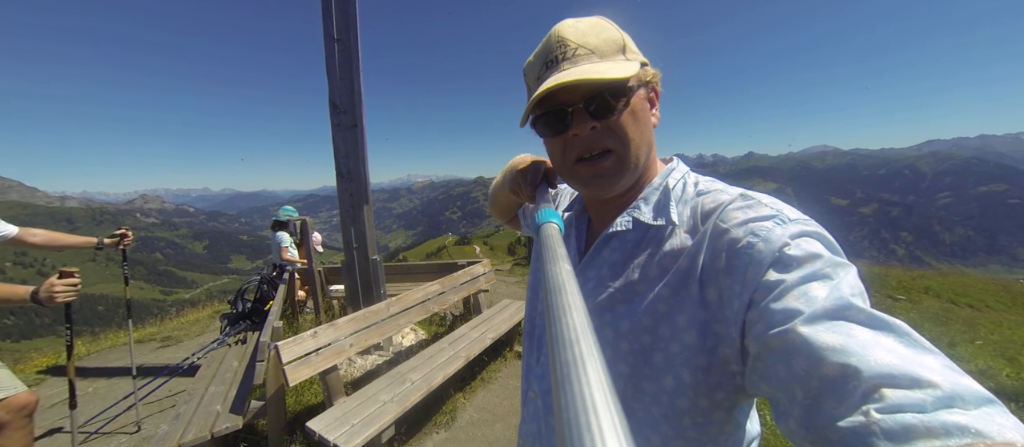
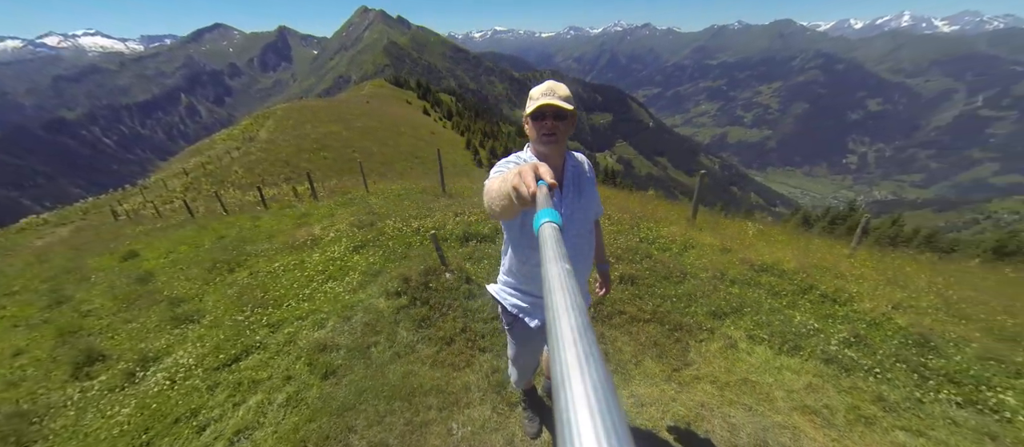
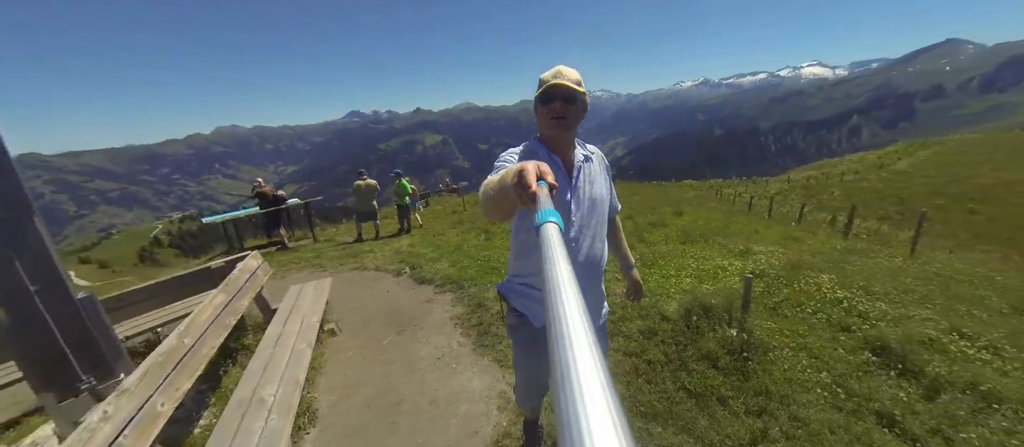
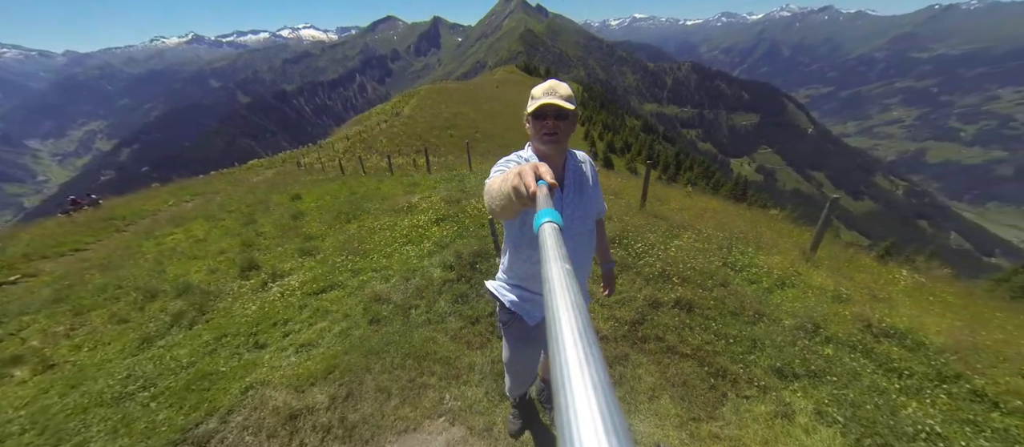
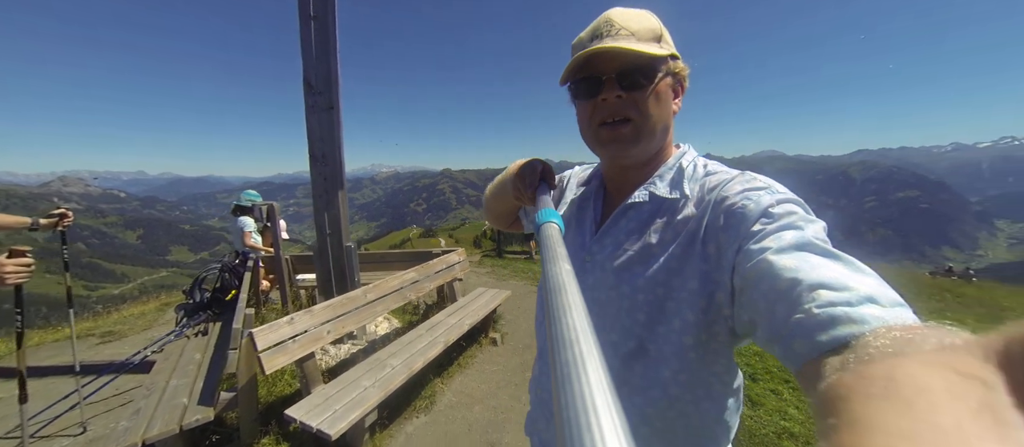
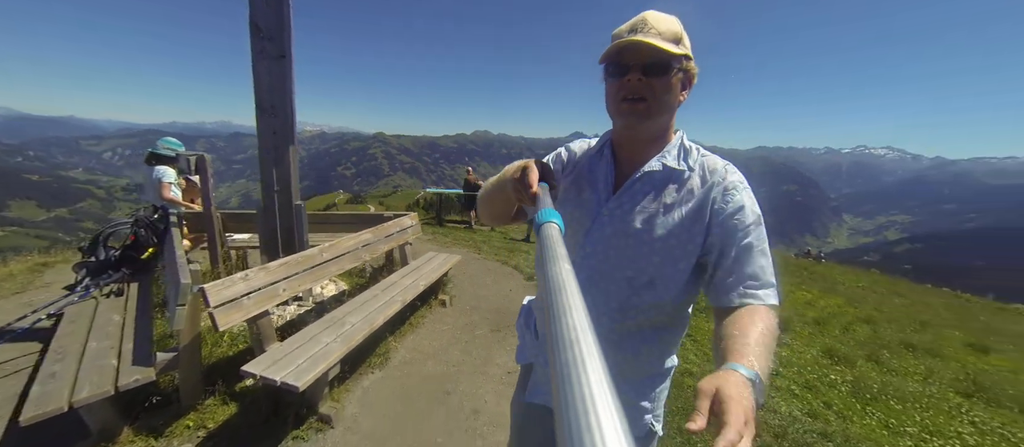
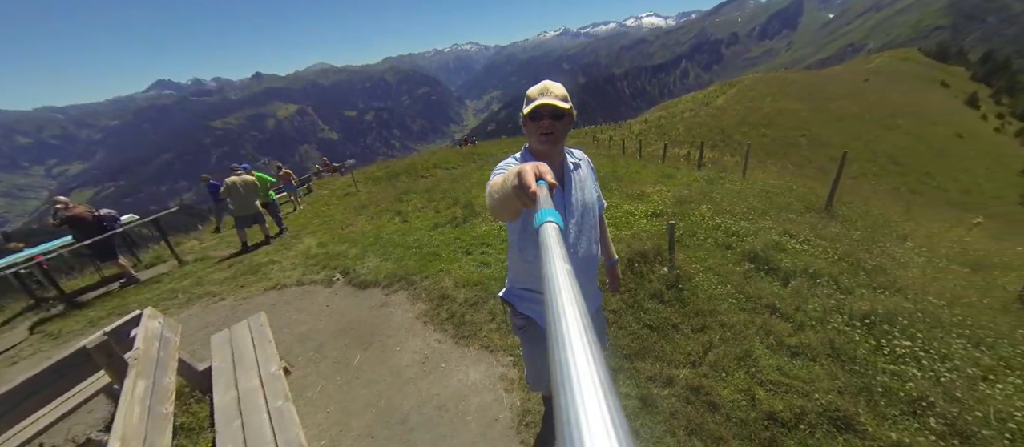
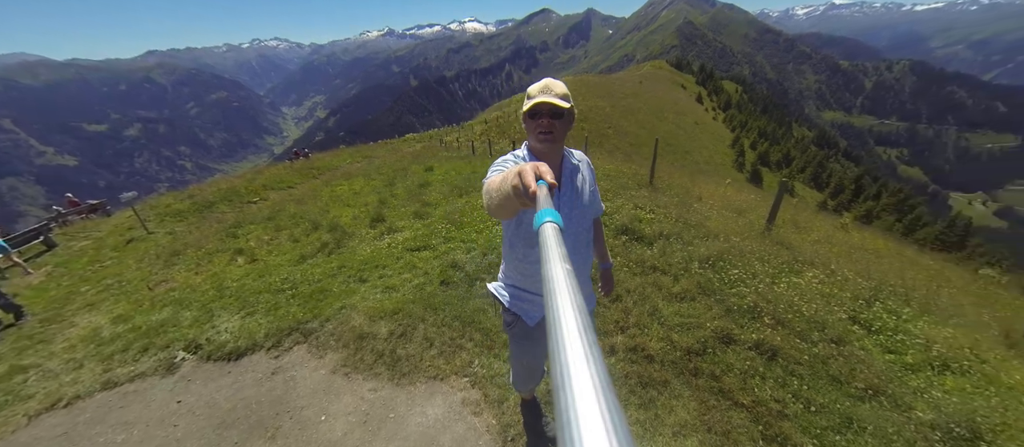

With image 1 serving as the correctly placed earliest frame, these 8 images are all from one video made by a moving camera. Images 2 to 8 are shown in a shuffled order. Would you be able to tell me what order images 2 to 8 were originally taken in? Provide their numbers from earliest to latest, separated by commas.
5, 6, 3, 7, 8, 4, 2
